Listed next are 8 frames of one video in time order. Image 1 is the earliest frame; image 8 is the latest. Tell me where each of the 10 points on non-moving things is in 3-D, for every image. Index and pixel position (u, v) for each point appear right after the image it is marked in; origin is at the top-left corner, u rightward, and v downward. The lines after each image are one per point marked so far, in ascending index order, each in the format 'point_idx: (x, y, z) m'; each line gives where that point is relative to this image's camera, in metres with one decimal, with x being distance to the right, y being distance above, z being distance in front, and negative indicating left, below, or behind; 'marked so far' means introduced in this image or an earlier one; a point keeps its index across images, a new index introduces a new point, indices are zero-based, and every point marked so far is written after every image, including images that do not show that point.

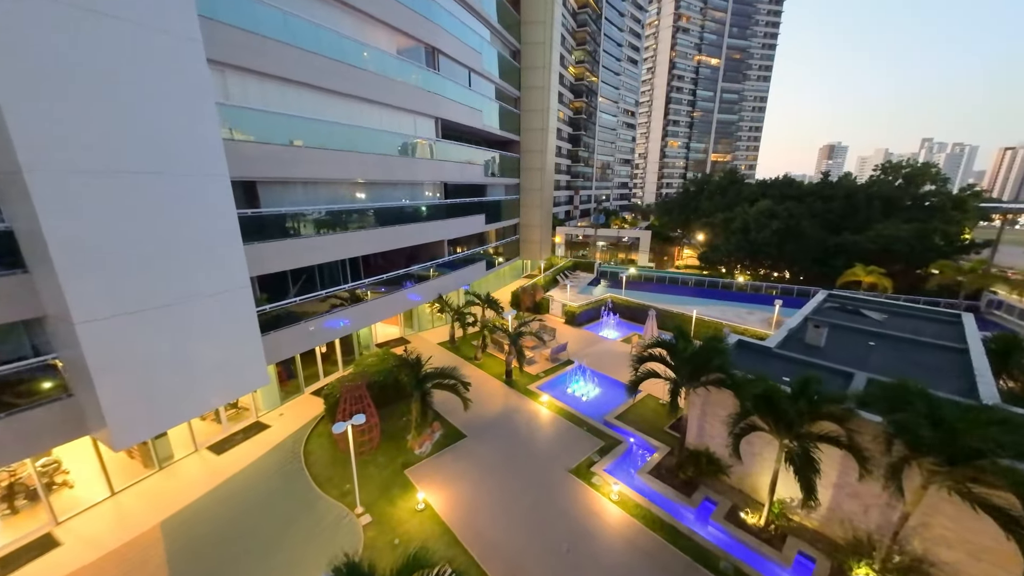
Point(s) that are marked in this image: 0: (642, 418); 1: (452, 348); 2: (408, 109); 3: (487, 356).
0: (+4.6, -4.6, +12.9) m
1: (-3.1, -3.2, +18.7) m
2: (-4.8, +8.2, +16.3) m
3: (-1.2, -3.4, +17.6) m
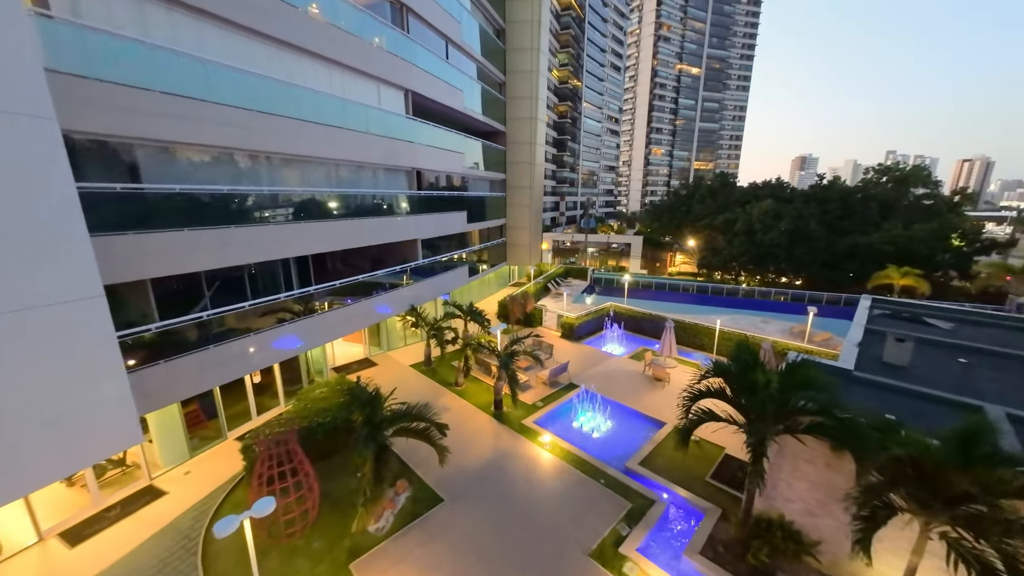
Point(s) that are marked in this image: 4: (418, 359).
0: (+4.4, -4.8, +9.9) m
1: (-3.6, -3.6, +15.4) m
2: (-5.3, +7.8, +13.2) m
3: (-1.6, -3.7, +14.4) m
4: (-4.3, -3.3, +16.6) m
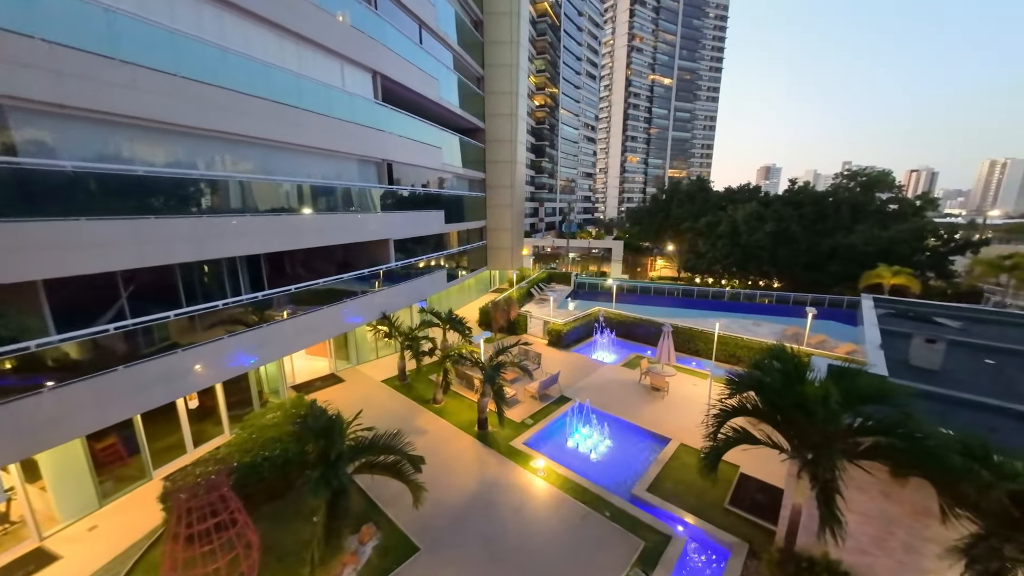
0: (+4.2, -4.8, +8.7) m
1: (-4.2, -3.8, +13.7) m
2: (-5.9, +7.7, +11.7) m
3: (-2.2, -3.9, +12.8) m
4: (-5.0, -3.5, +14.9) m
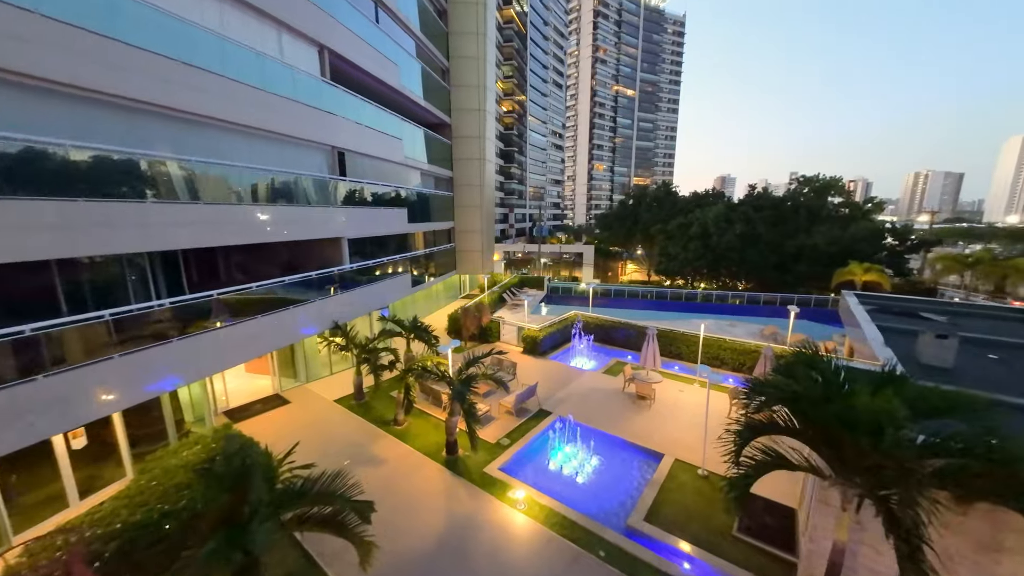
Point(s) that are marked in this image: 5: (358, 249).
0: (+3.6, -4.7, +7.6) m
1: (-5.1, -3.9, +11.9) m
2: (-6.9, +7.5, +10.0) m
3: (-3.0, -4.0, +11.2) m
4: (-6.0, -3.7, +13.1) m
5: (-6.1, +1.5, +14.3) m
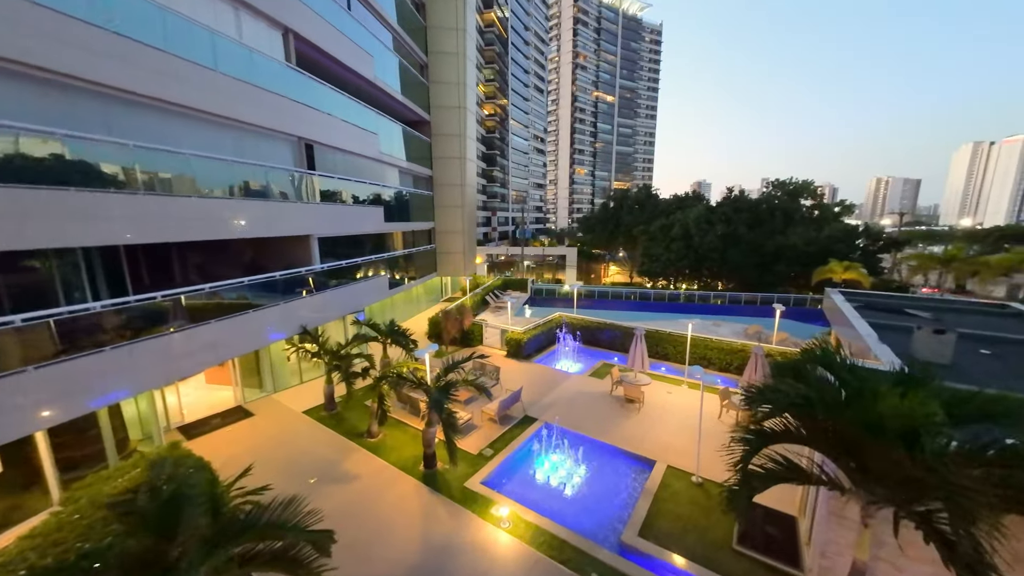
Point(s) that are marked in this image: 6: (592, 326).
0: (+3.3, -4.6, +7.1) m
1: (-5.6, -4.0, +11.0) m
2: (-7.4, +7.5, +9.1) m
3: (-3.5, -4.0, +10.4) m
4: (-6.5, -3.8, +12.1) m
5: (-6.7, +1.4, +13.5) m
6: (+3.6, -1.7, +16.4) m
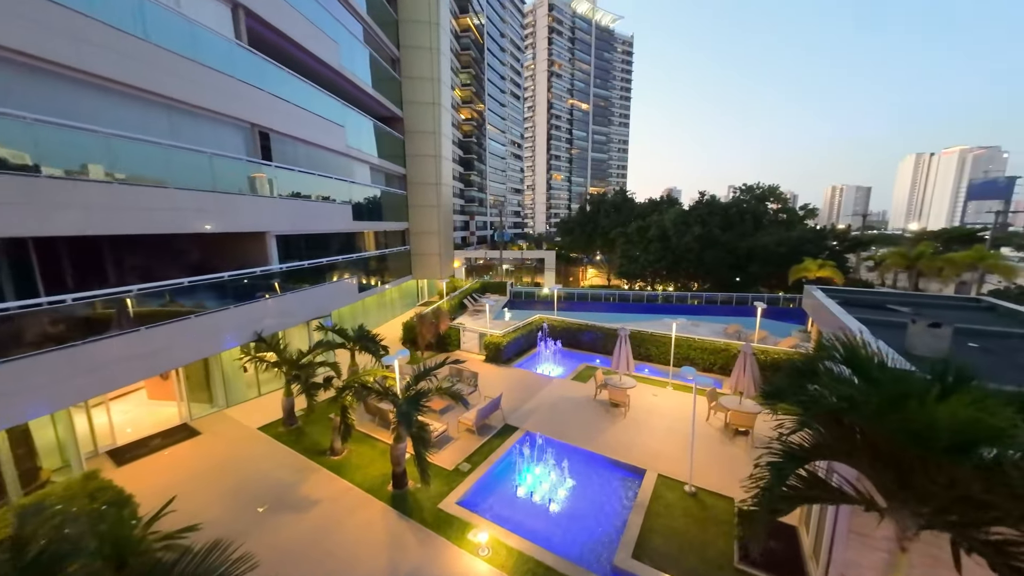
0: (+3.0, -4.5, +6.5) m
1: (-6.2, -4.0, +9.9) m
2: (-8.0, +7.4, +8.1) m
3: (-4.0, -4.0, +9.4) m
4: (-7.2, -3.9, +11.0) m
5: (-7.5, +1.3, +12.3) m
6: (+2.7, -1.7, +15.8) m
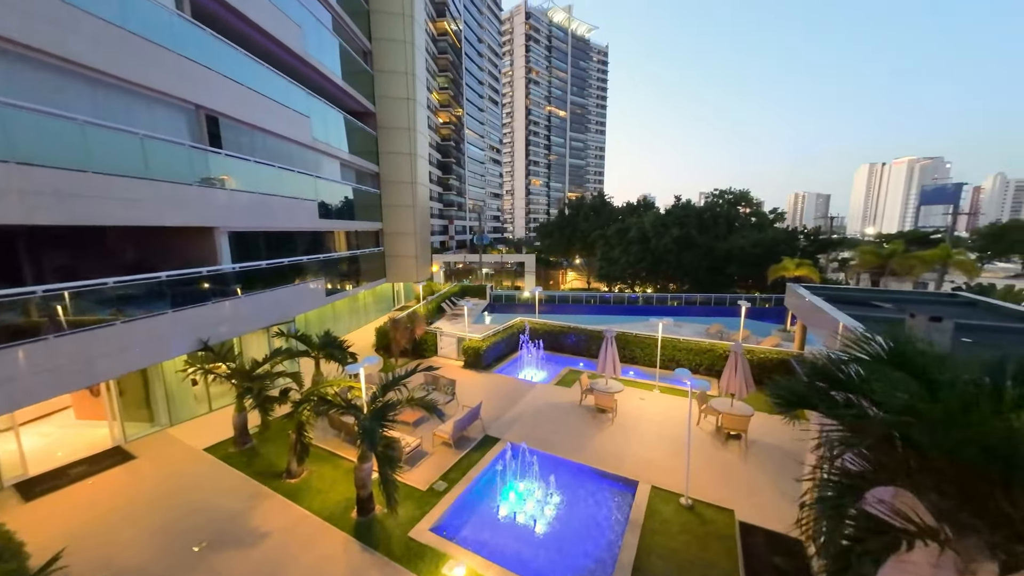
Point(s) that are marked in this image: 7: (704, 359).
0: (+2.7, -4.4, +5.9) m
1: (-6.6, -4.1, +8.8) m
2: (-8.5, +7.4, +7.0) m
3: (-4.5, -4.0, +8.4) m
4: (-7.7, -3.9, +9.8) m
5: (-8.2, +1.3, +11.2) m
6: (+1.8, -1.8, +15.2) m
7: (+6.4, -2.4, +12.1) m
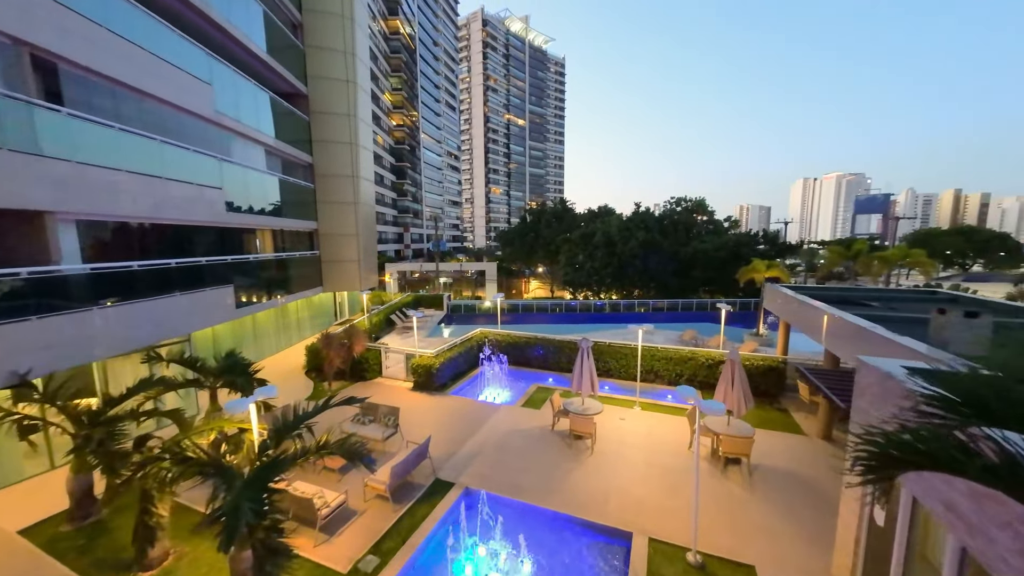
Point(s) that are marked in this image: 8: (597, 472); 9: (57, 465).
0: (+2.2, -4.3, +4.2) m
1: (-7.4, -4.2, +6.1) m
2: (-9.2, +7.3, +4.5) m
3: (-5.2, -4.1, +5.9) m
4: (-8.6, -4.1, +7.0) m
5: (-9.3, +1.0, +8.5) m
6: (+0.3, -2.0, +13.4) m
7: (+5.2, -2.4, +10.8) m
8: (+1.7, -3.9, +7.6) m
9: (-10.1, -3.9, +8.3) m
